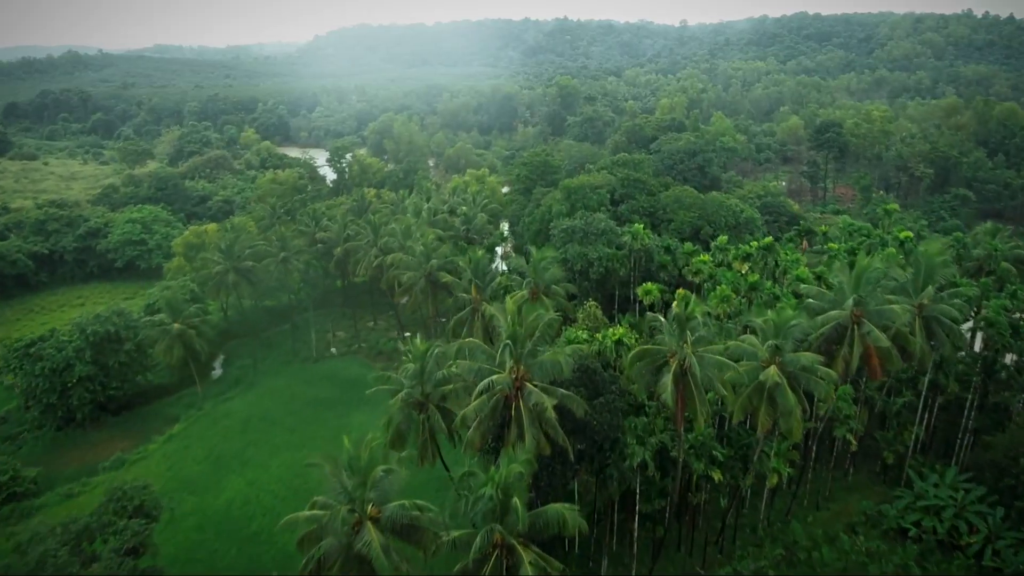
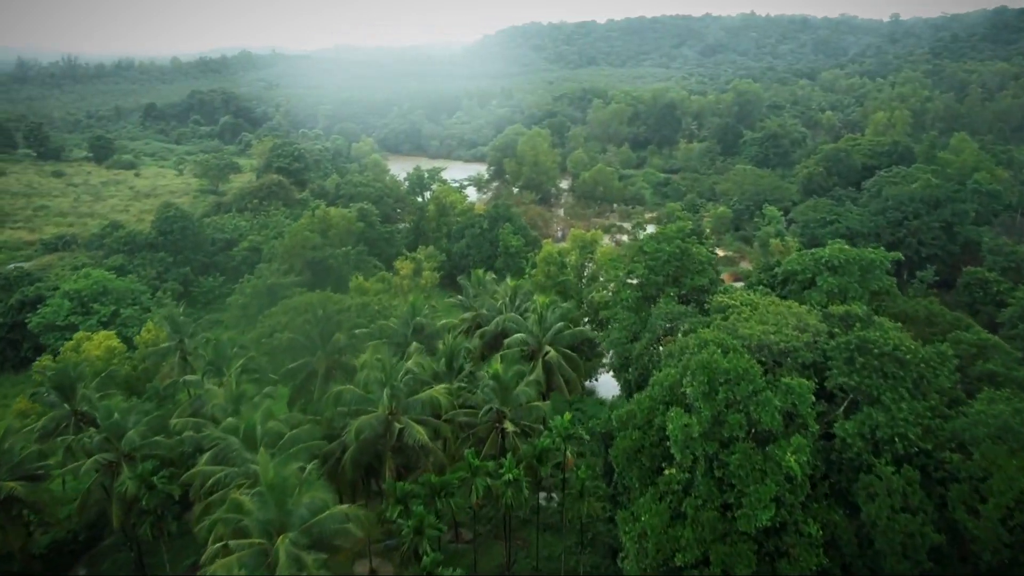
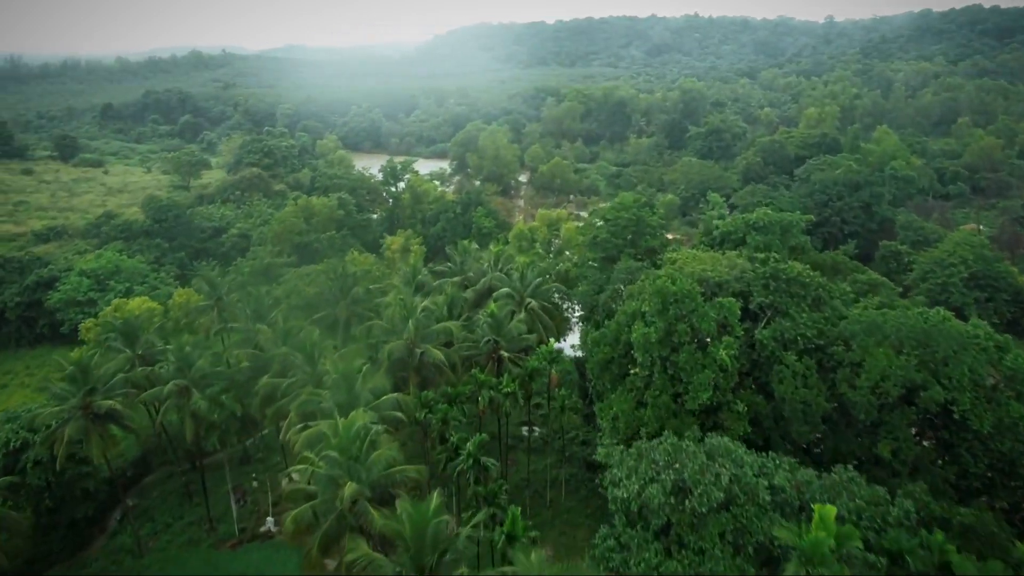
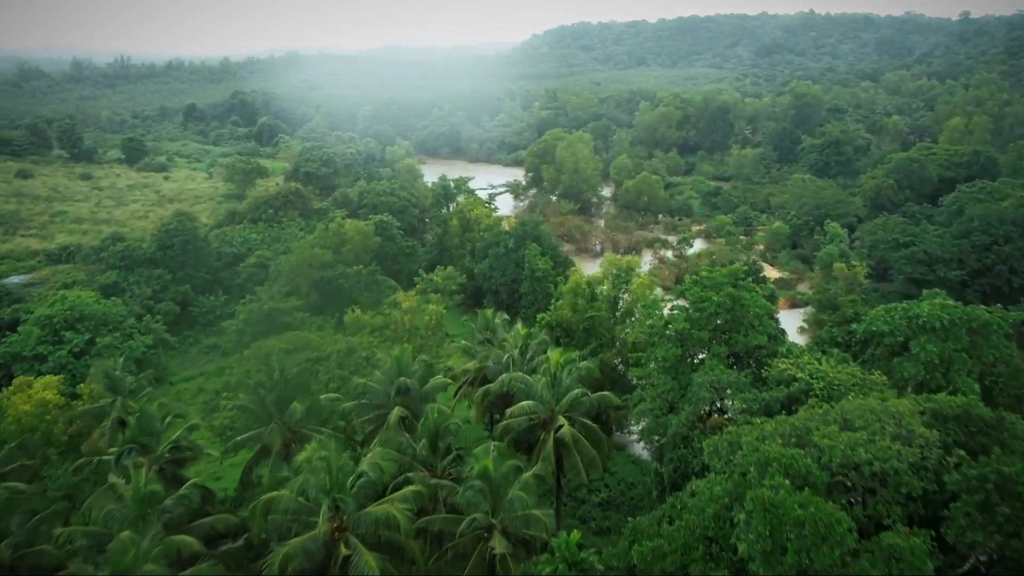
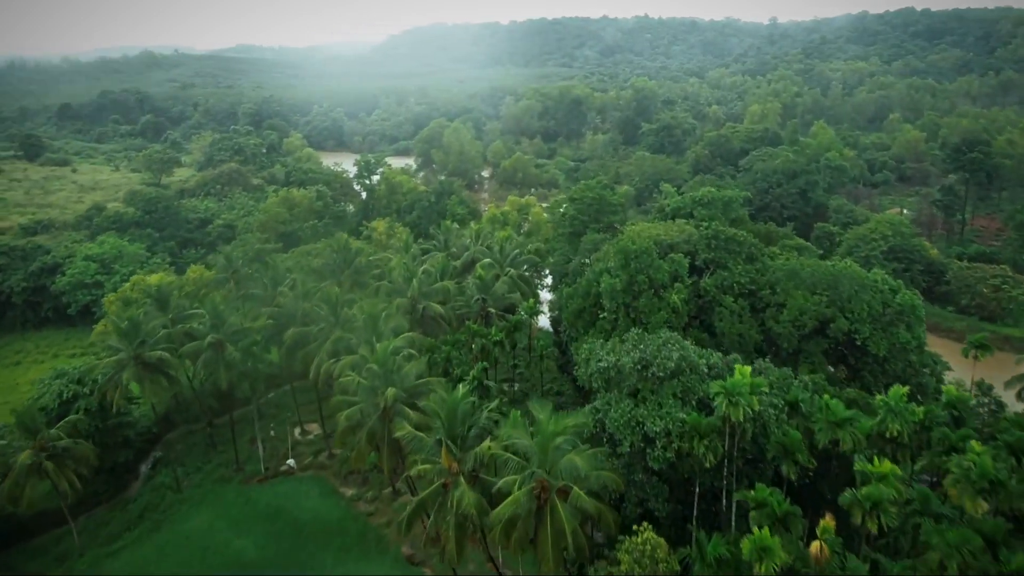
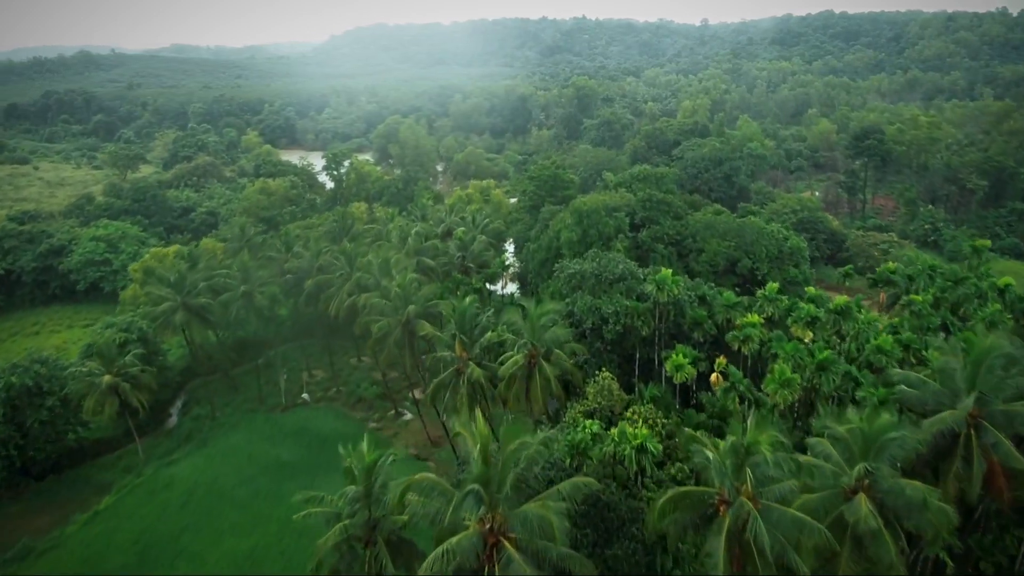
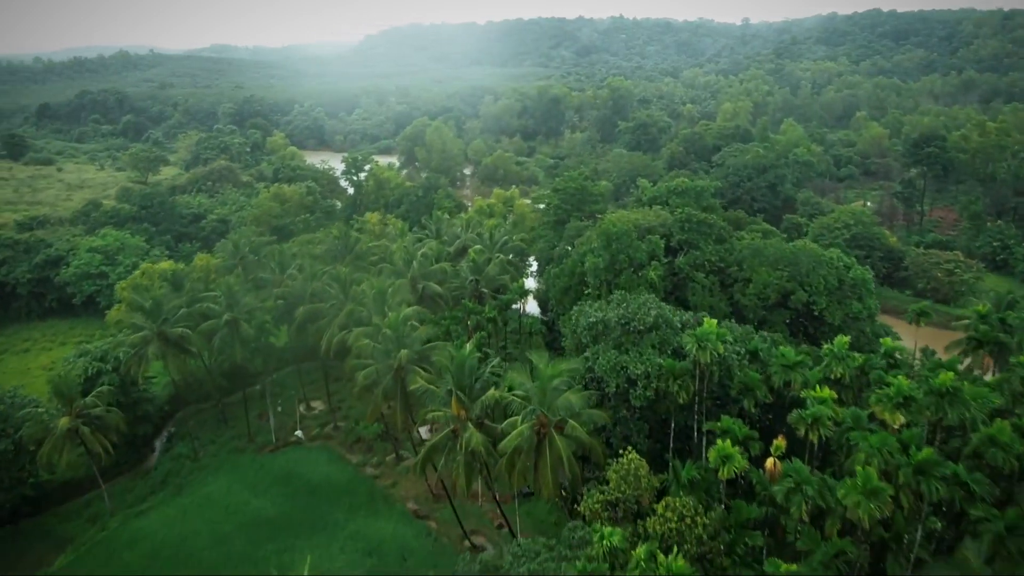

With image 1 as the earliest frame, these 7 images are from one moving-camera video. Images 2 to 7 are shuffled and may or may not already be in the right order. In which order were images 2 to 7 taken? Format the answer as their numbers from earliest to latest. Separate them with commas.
6, 7, 5, 3, 2, 4
